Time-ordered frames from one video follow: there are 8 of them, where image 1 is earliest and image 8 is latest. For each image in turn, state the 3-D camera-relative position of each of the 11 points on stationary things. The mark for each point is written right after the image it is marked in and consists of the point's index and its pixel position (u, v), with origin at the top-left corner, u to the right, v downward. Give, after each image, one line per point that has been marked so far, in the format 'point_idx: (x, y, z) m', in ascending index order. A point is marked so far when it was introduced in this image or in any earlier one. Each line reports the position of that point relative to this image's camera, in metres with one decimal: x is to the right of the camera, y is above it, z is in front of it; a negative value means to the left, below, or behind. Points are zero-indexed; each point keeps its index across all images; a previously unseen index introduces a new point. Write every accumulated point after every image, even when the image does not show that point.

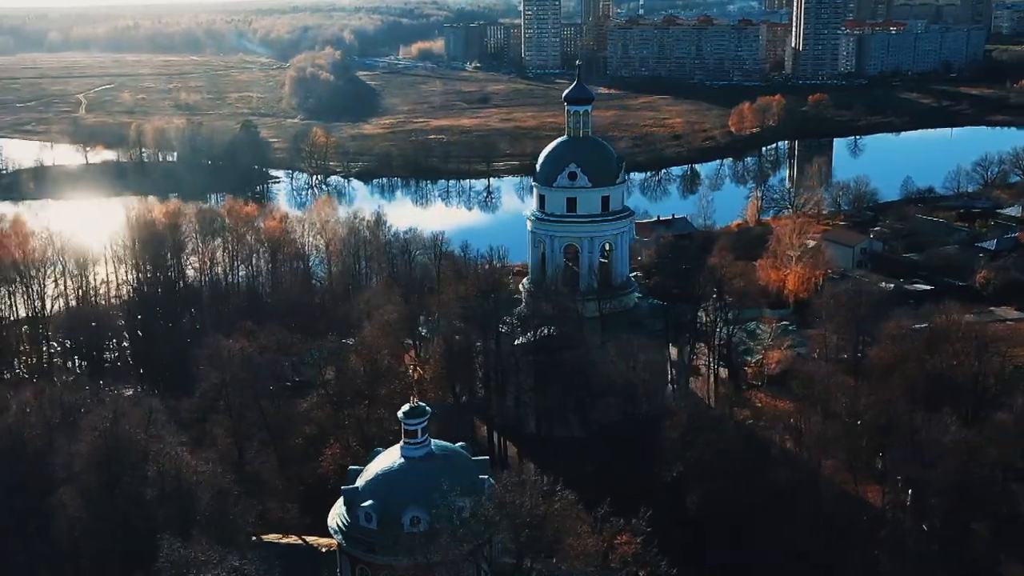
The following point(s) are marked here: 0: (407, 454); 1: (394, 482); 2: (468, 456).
0: (-1.4, -2.2, +15.4) m
1: (-1.6, -2.6, +15.0) m
2: (-0.7, -2.3, +16.0) m
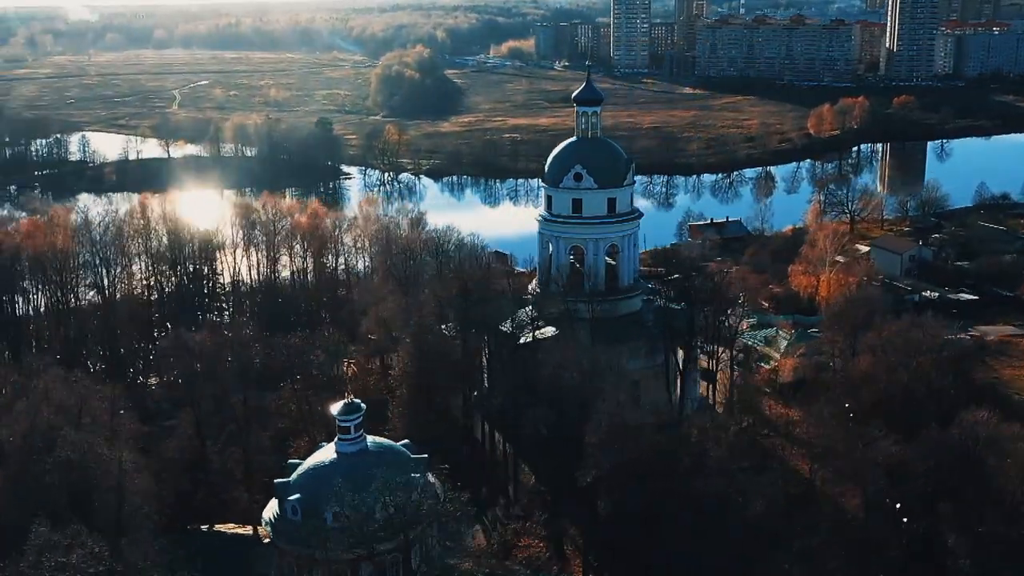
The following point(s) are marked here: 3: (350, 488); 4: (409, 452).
0: (-2.3, -2.2, +15.6) m
1: (-2.5, -2.5, +15.2) m
2: (-1.6, -2.3, +16.1) m
3: (-2.1, -2.7, +15.0) m
4: (-1.5, -2.4, +16.2) m
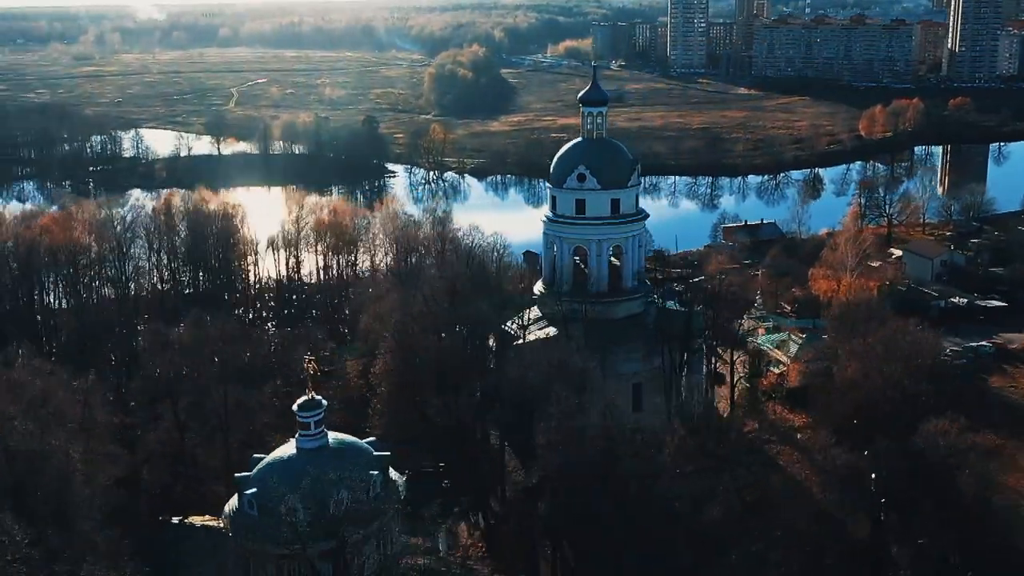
0: (-2.9, -2.2, +15.8) m
1: (-3.1, -2.5, +15.4) m
2: (-2.1, -2.3, +16.2) m
3: (-2.8, -2.6, +15.2) m
4: (-2.0, -2.3, +16.4) m
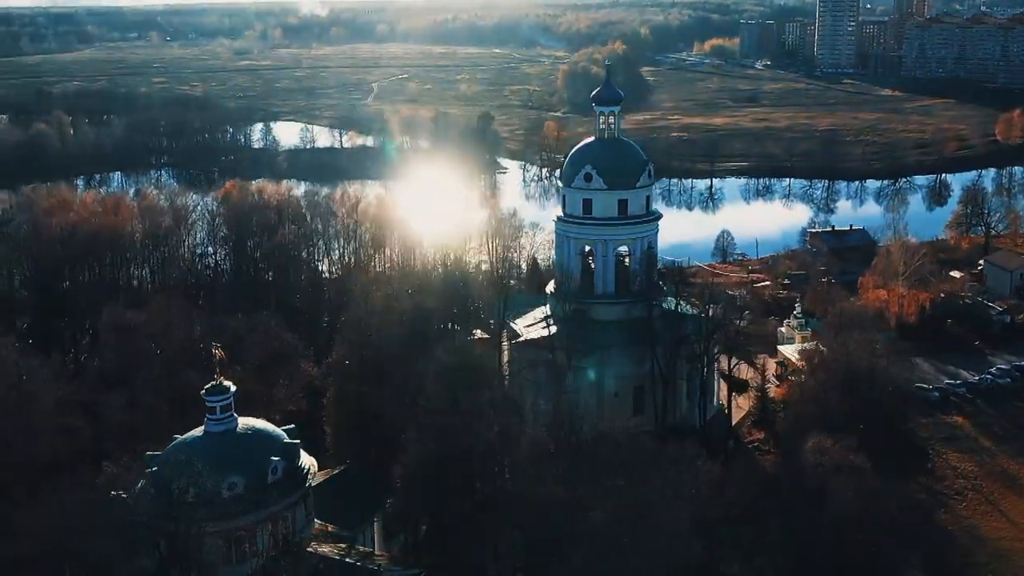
0: (-4.3, -2.0, +16.3) m
1: (-4.6, -2.3, +15.9) m
2: (-3.5, -2.2, +16.7) m
3: (-4.3, -2.5, +15.7) m
4: (-3.4, -2.2, +16.8) m
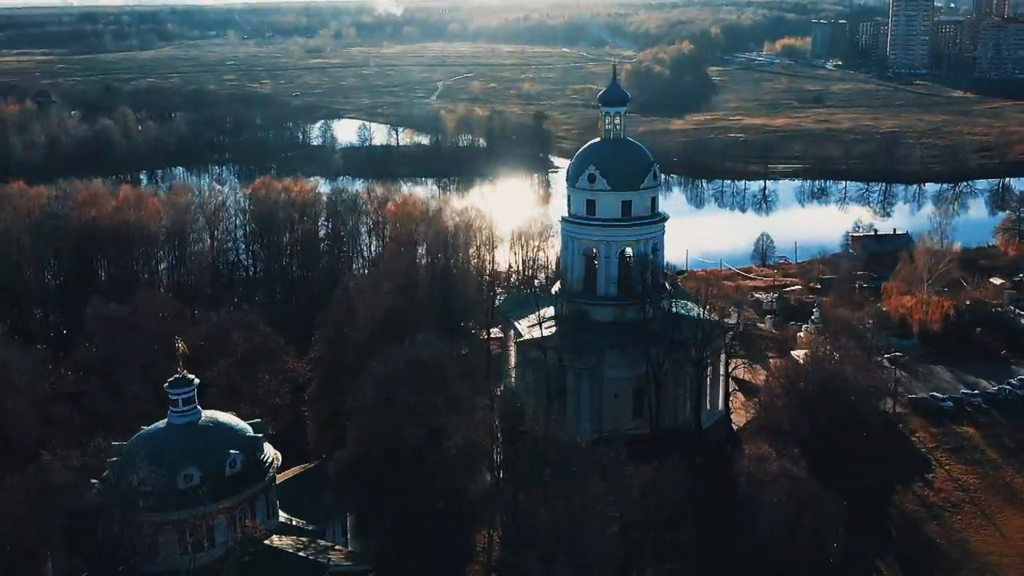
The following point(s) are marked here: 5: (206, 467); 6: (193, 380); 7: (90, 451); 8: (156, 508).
0: (-4.9, -1.9, +16.6) m
1: (-5.3, -2.2, +16.3) m
2: (-4.1, -2.1, +16.9) m
3: (-4.9, -2.4, +16.0) m
4: (-4.0, -2.1, +17.0) m
5: (-4.3, -2.5, +16.2) m
6: (-4.6, -1.3, +16.7) m
7: (-7.1, -2.7, +18.9) m
8: (-4.8, -3.0, +15.7) m
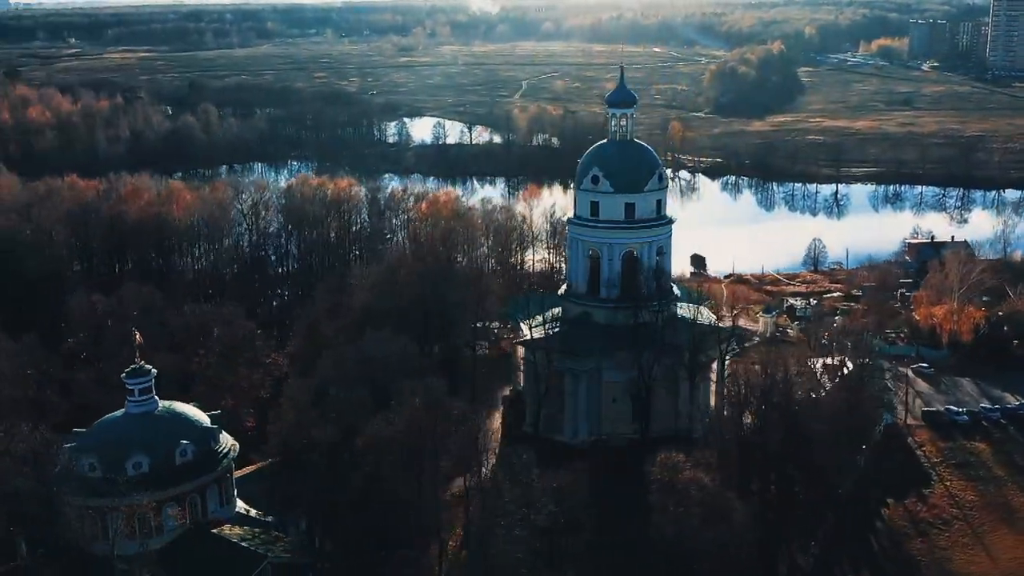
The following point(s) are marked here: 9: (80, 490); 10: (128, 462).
0: (-5.7, -1.8, +17.1) m
1: (-6.1, -2.1, +16.8) m
2: (-4.8, -2.0, +17.3) m
3: (-5.8, -2.3, +16.5) m
4: (-4.7, -2.1, +17.4) m
5: (-5.2, -2.4, +16.6) m
6: (-5.4, -1.2, +17.1) m
7: (-7.7, -2.5, +19.5) m
8: (-5.7, -2.9, +16.2) m
9: (-6.0, -2.9, +16.2) m
10: (-5.5, -2.5, +16.4) m
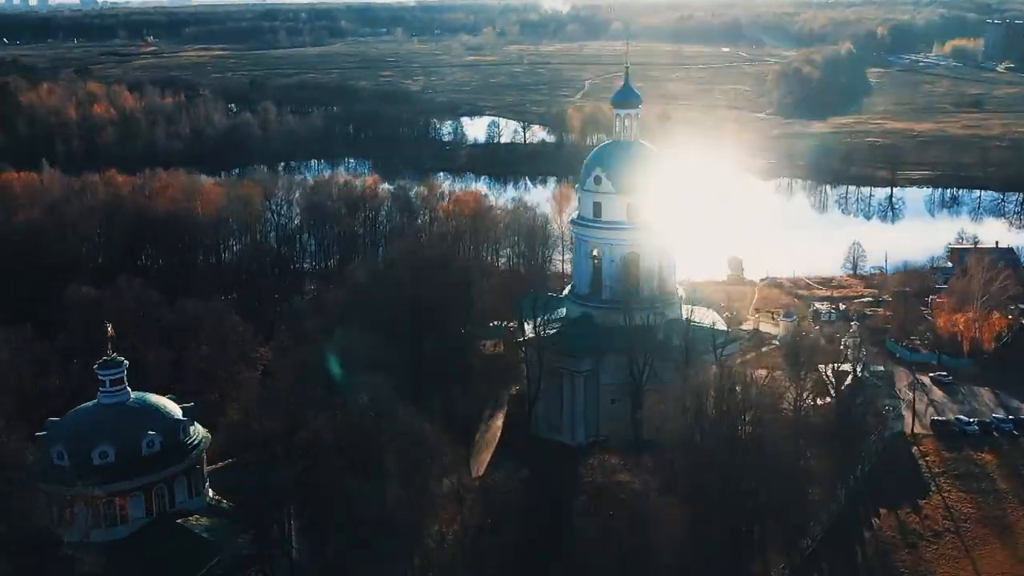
0: (-6.3, -1.7, +17.5) m
1: (-6.7, -2.0, +17.2) m
2: (-5.4, -1.9, +17.7) m
3: (-6.4, -2.2, +16.9) m
4: (-5.3, -2.0, +17.8) m
5: (-5.8, -2.4, +17.0) m
6: (-5.9, -1.2, +17.5) m
7: (-8.1, -2.4, +20.1) m
8: (-6.4, -2.8, +16.6) m
9: (-6.7, -2.8, +16.6) m
10: (-6.1, -2.4, +16.8) m
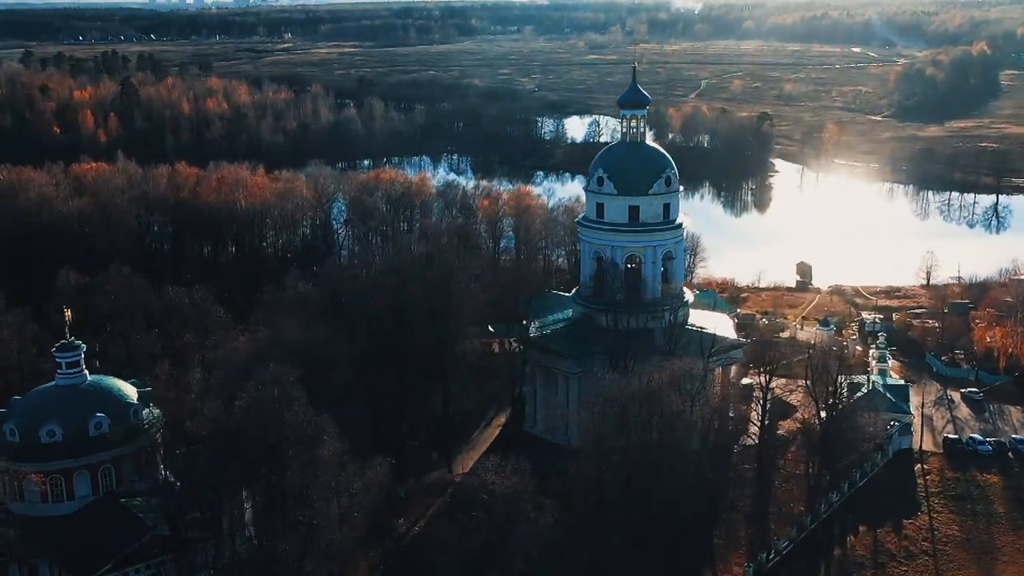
0: (-7.3, -1.5, +18.3) m
1: (-7.7, -1.8, +18.1) m
2: (-6.4, -1.8, +18.4) m
3: (-7.4, -2.0, +17.8) m
4: (-6.2, -1.8, +18.5) m
5: (-6.8, -2.1, +17.8) m
6: (-6.9, -0.9, +18.3) m
7: (-8.8, -2.1, +21.1) m
8: (-7.5, -2.6, +17.5) m
9: (-7.8, -2.5, +17.5) m
10: (-7.2, -2.2, +17.6) m
